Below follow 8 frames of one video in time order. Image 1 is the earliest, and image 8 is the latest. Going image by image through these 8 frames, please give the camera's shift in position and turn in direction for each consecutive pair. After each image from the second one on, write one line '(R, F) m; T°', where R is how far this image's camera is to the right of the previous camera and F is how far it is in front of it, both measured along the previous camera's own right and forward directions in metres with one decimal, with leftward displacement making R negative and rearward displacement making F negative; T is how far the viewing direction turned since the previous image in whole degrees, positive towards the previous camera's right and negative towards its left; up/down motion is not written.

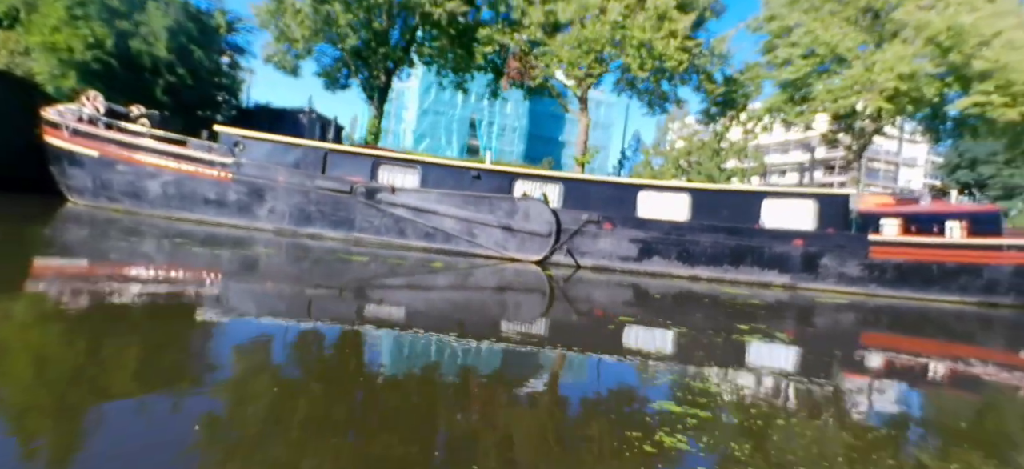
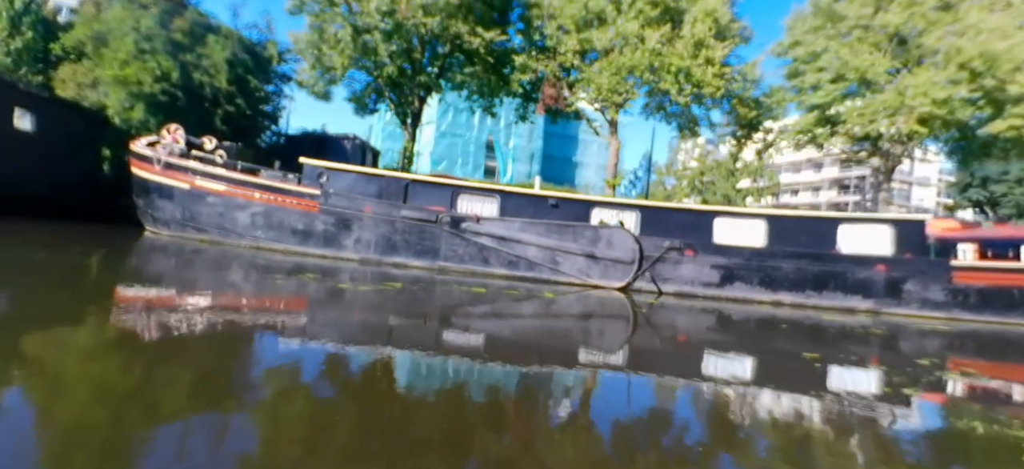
(-1.1, -0.2) m; 0°
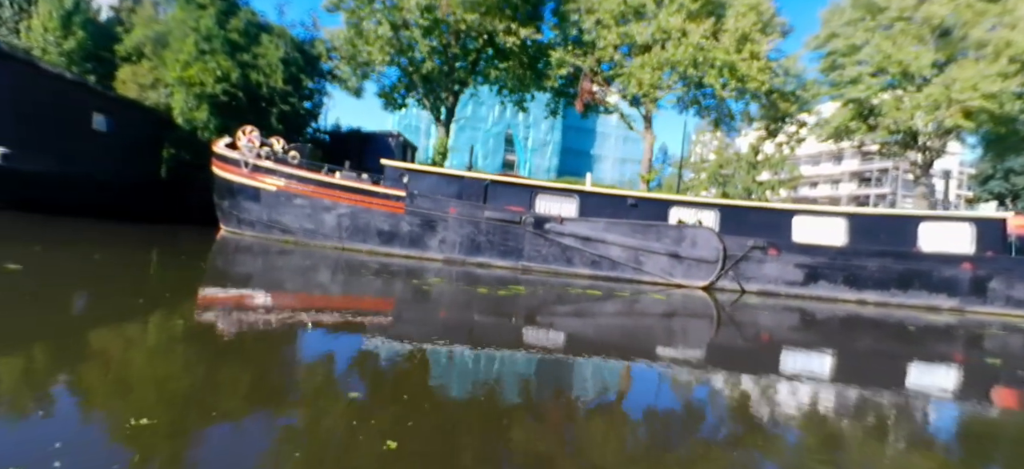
(-1.0, -0.1) m; 0°
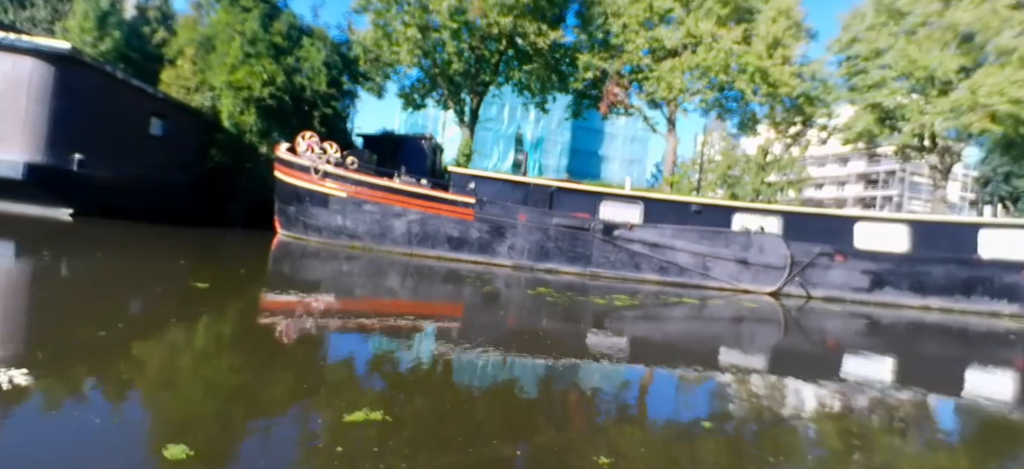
(-1.0, -0.1) m; +1°
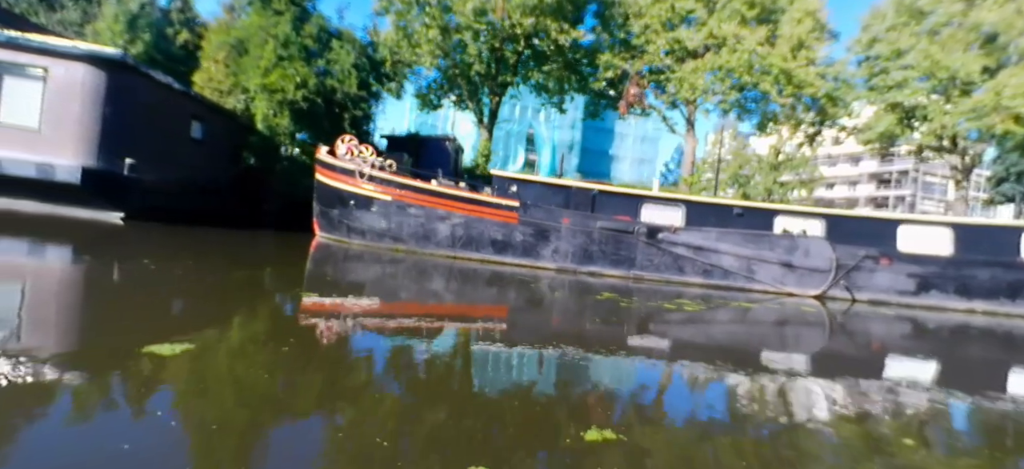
(-0.5, 0.0) m; 0°
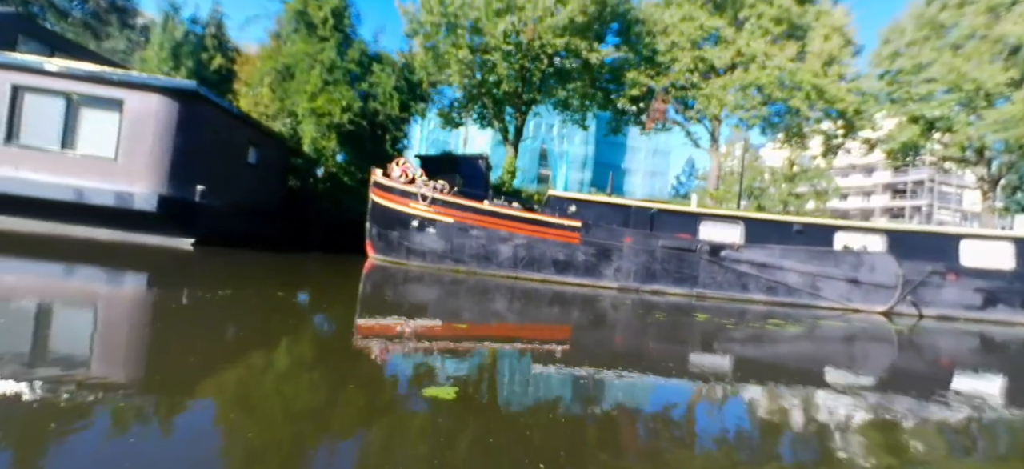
(-0.8, 0.0) m; 0°
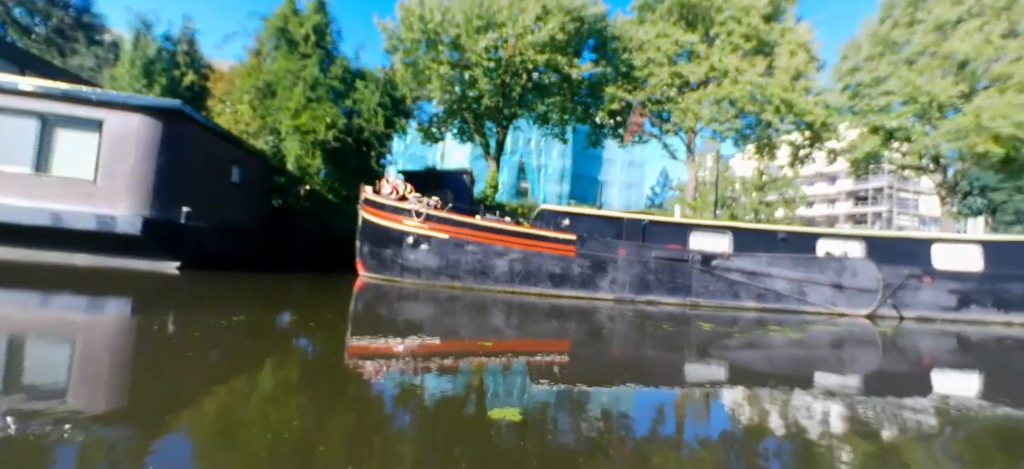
(-0.4, -0.1) m; +3°
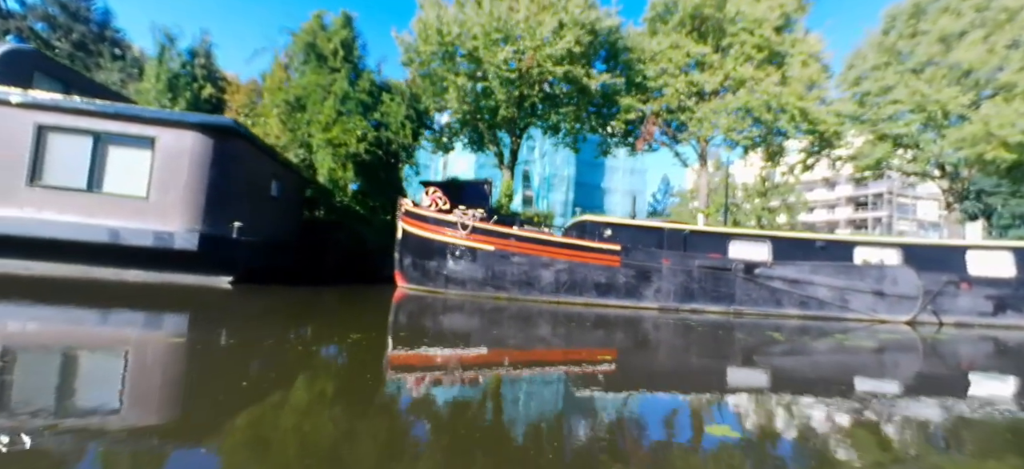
(-0.7, -0.1) m; +1°
